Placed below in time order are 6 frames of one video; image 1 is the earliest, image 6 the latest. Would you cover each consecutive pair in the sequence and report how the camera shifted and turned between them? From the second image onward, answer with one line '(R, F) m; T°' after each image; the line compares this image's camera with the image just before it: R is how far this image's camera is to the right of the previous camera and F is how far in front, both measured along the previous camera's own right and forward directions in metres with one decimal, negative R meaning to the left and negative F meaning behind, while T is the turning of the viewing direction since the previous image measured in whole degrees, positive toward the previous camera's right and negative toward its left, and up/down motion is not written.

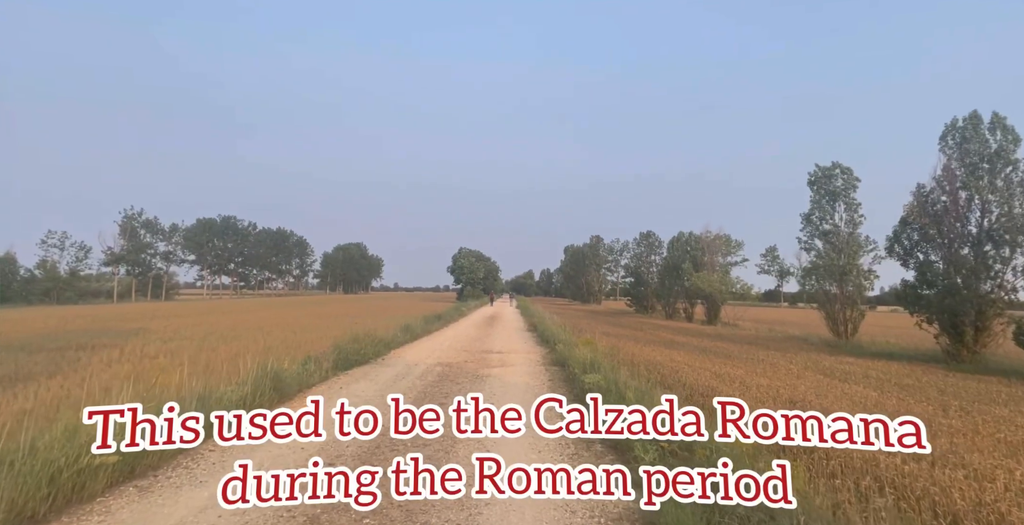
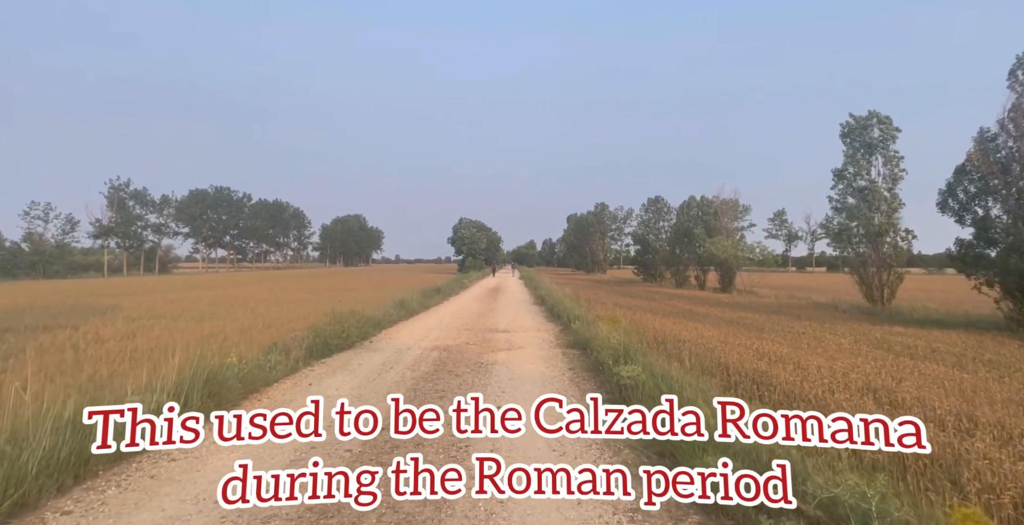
(-0.1, +2.0) m; 0°
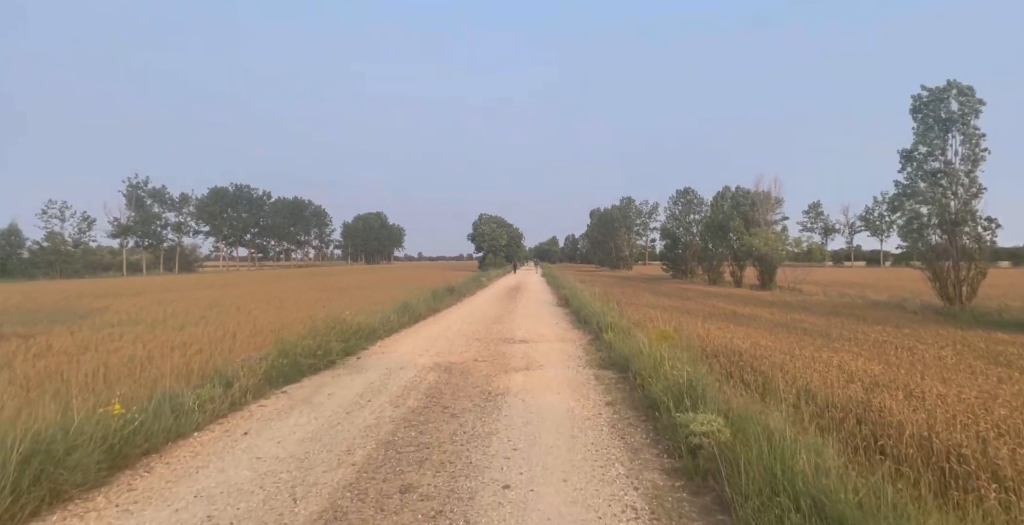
(+0.1, +2.1) m; -3°
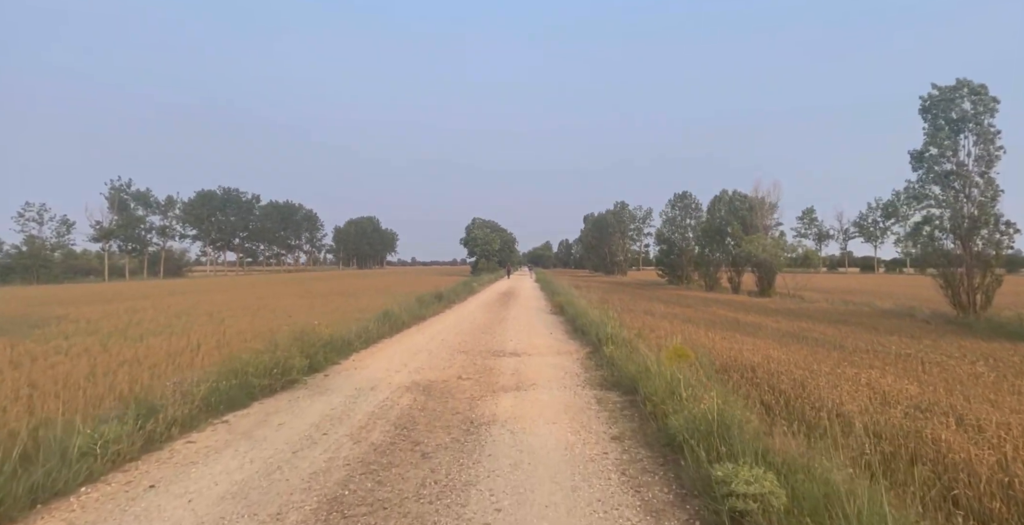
(+0.1, +1.1) m; +1°
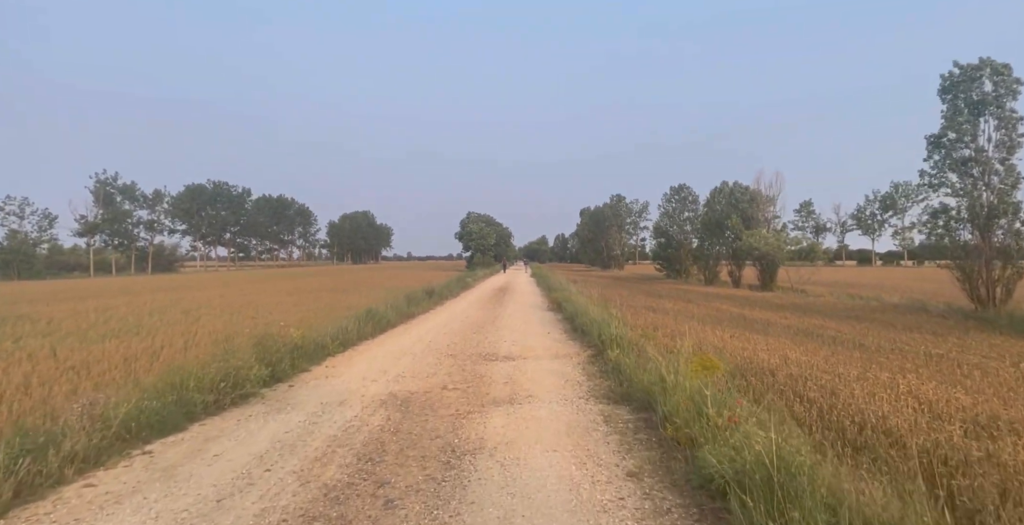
(+0.1, +1.1) m; 0°
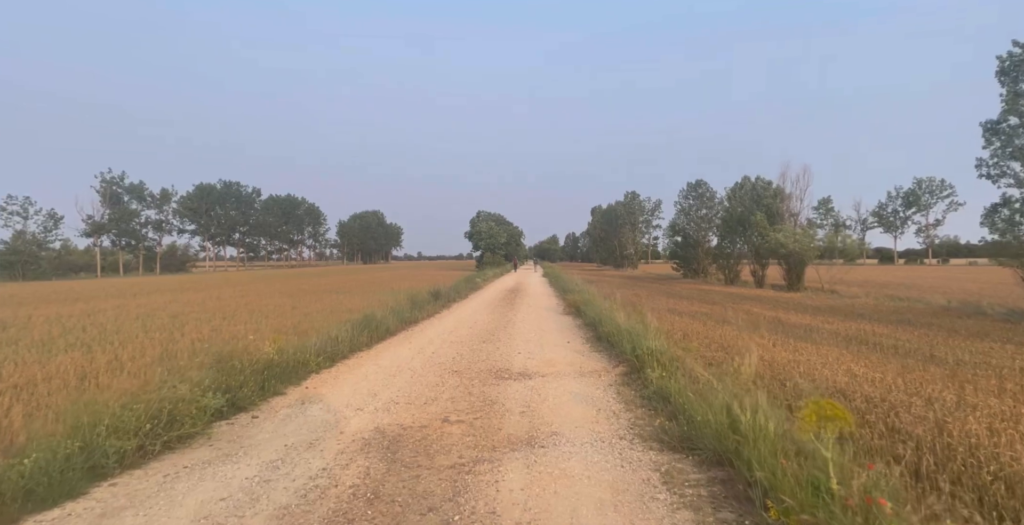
(-0.1, +1.5) m; -1°
